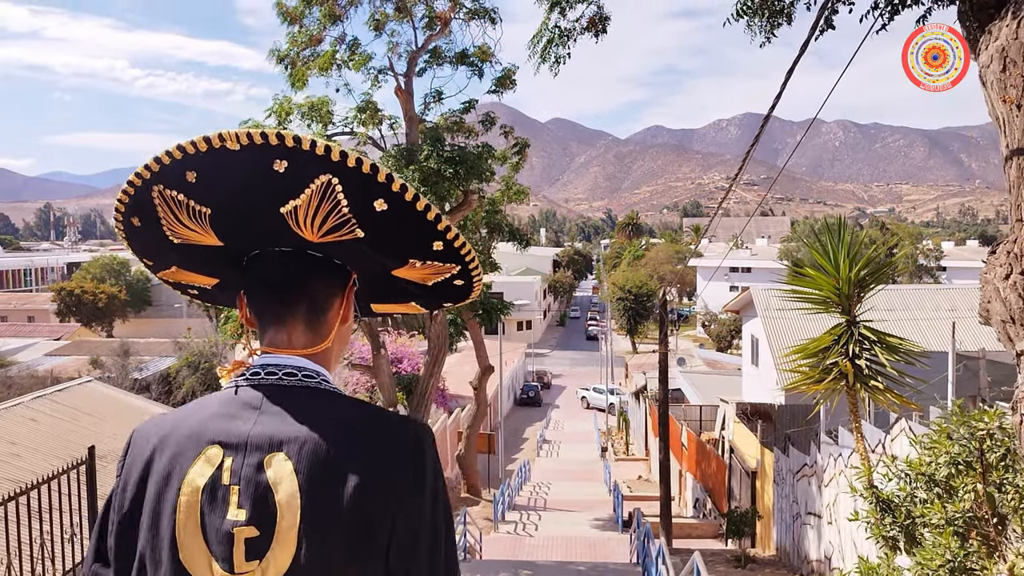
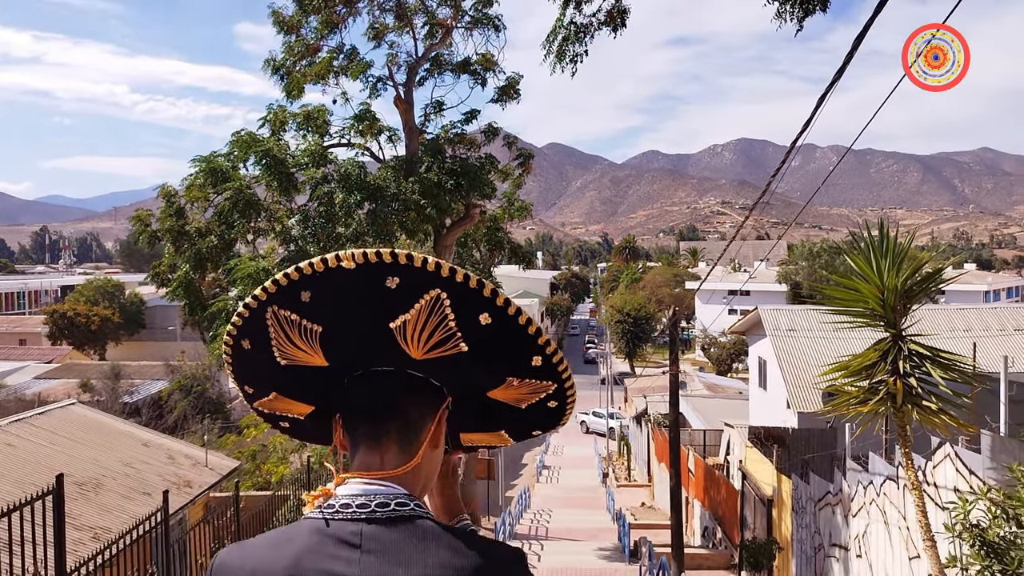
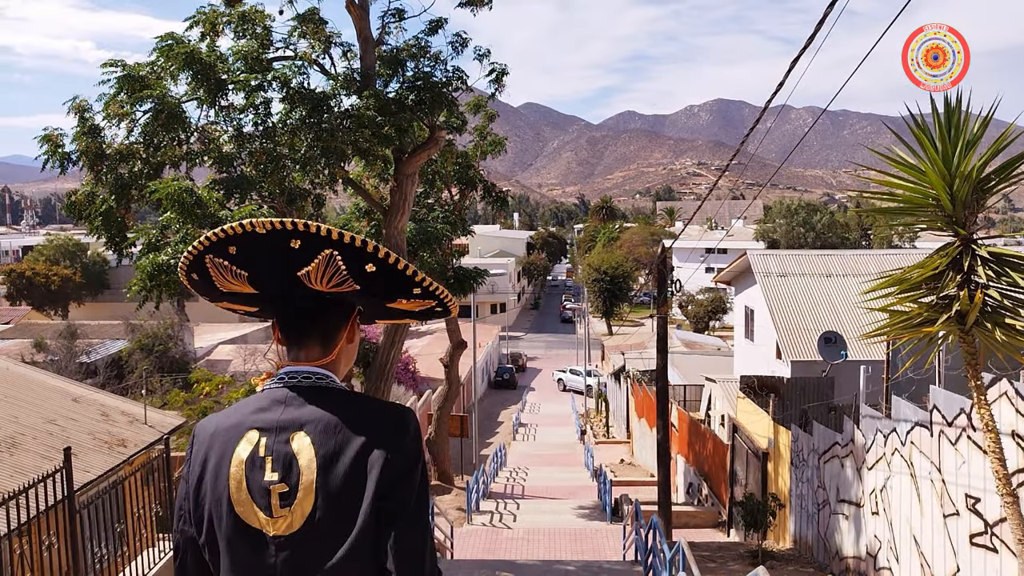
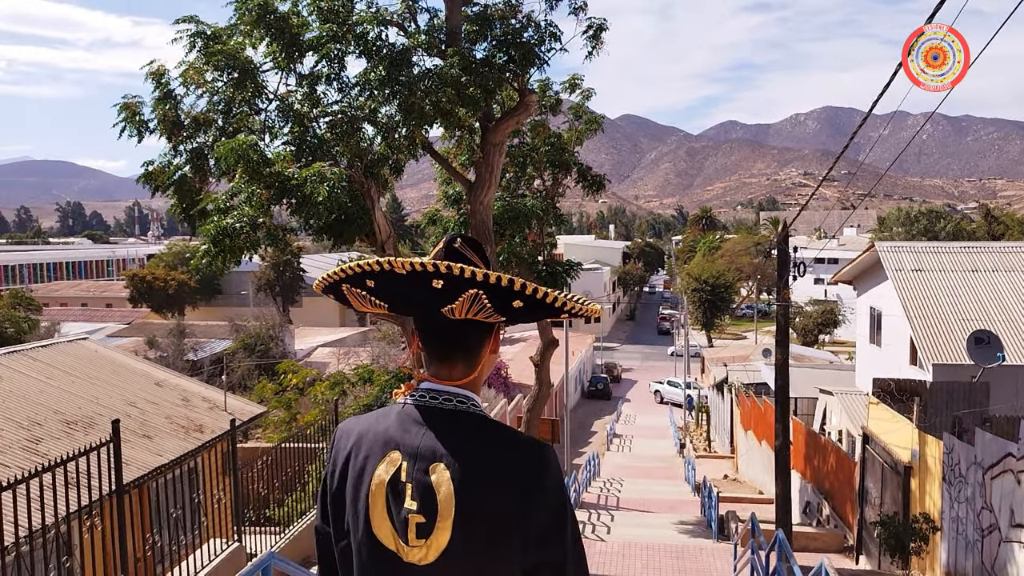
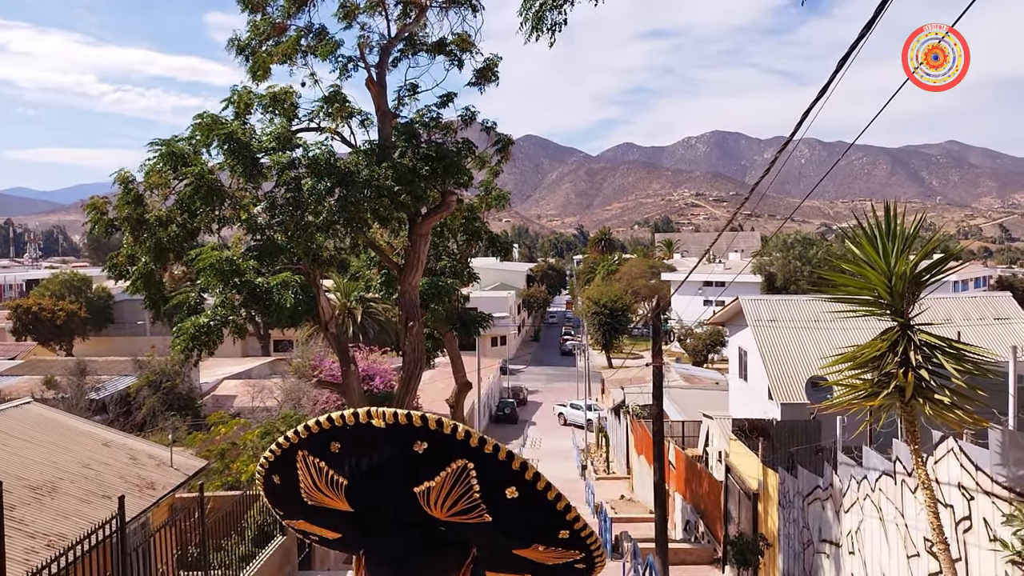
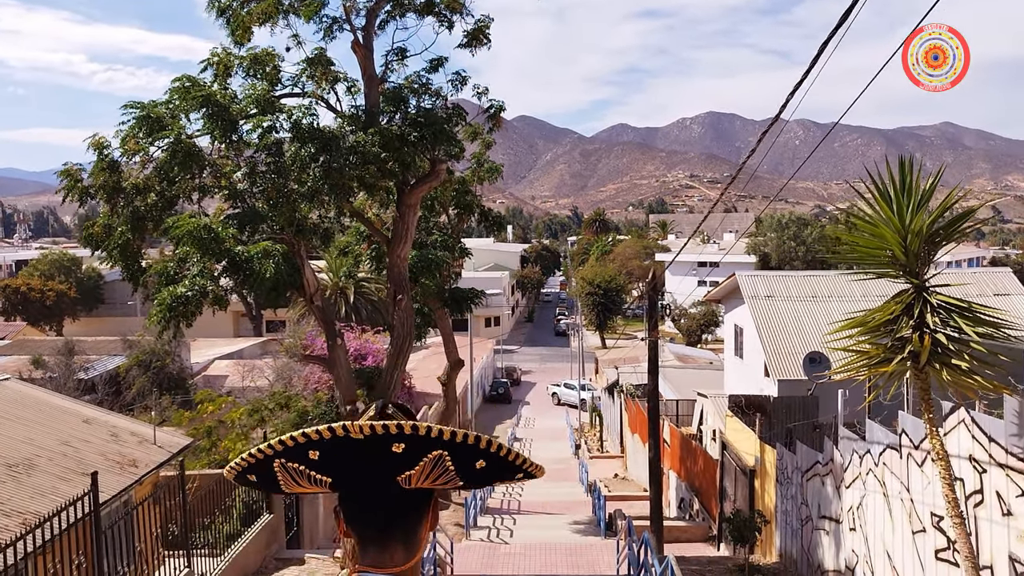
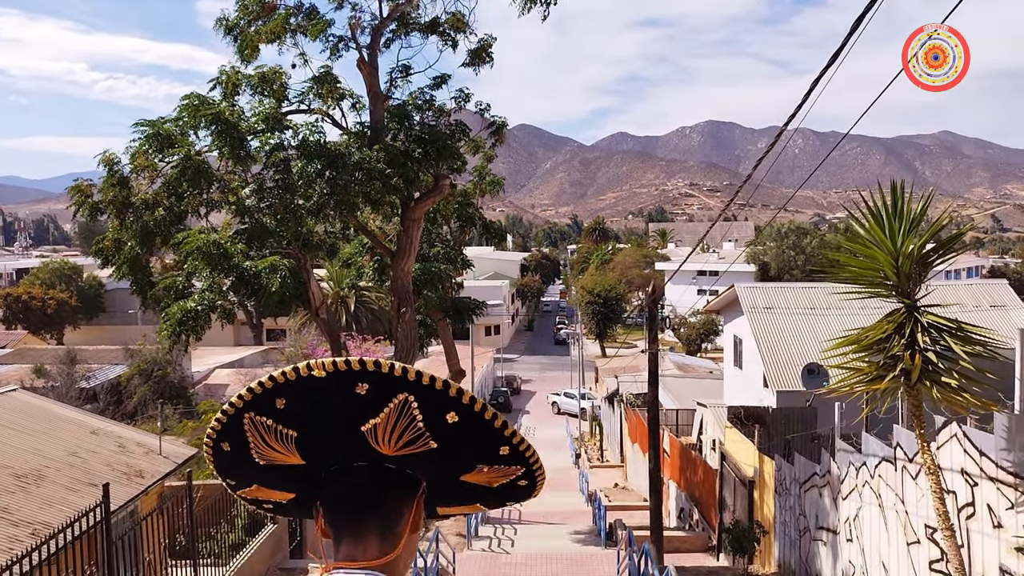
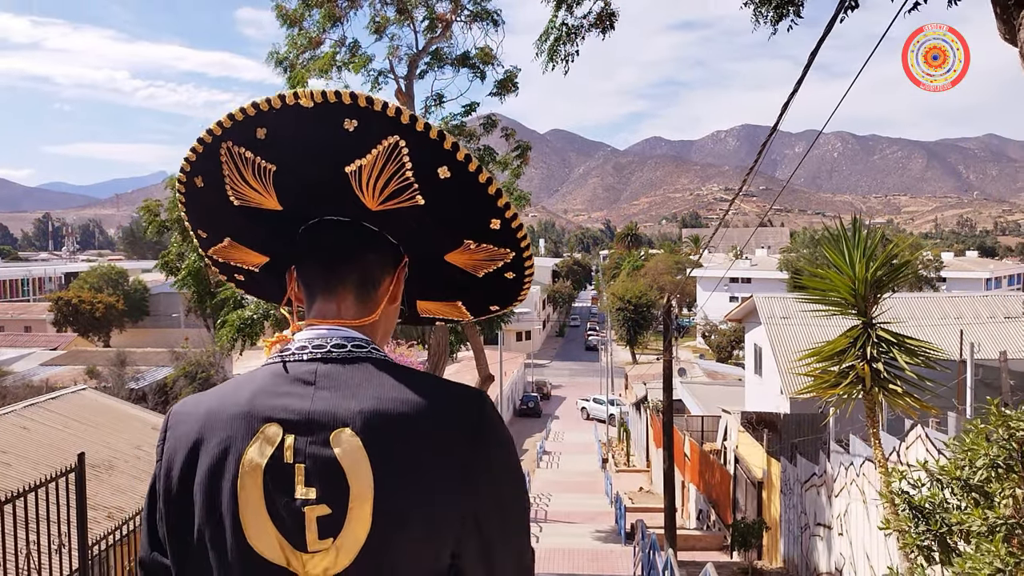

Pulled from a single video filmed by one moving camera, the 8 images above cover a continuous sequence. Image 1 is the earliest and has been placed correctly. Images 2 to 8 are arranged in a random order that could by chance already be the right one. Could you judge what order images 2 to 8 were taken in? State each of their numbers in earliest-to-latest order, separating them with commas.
8, 2, 5, 7, 6, 3, 4
